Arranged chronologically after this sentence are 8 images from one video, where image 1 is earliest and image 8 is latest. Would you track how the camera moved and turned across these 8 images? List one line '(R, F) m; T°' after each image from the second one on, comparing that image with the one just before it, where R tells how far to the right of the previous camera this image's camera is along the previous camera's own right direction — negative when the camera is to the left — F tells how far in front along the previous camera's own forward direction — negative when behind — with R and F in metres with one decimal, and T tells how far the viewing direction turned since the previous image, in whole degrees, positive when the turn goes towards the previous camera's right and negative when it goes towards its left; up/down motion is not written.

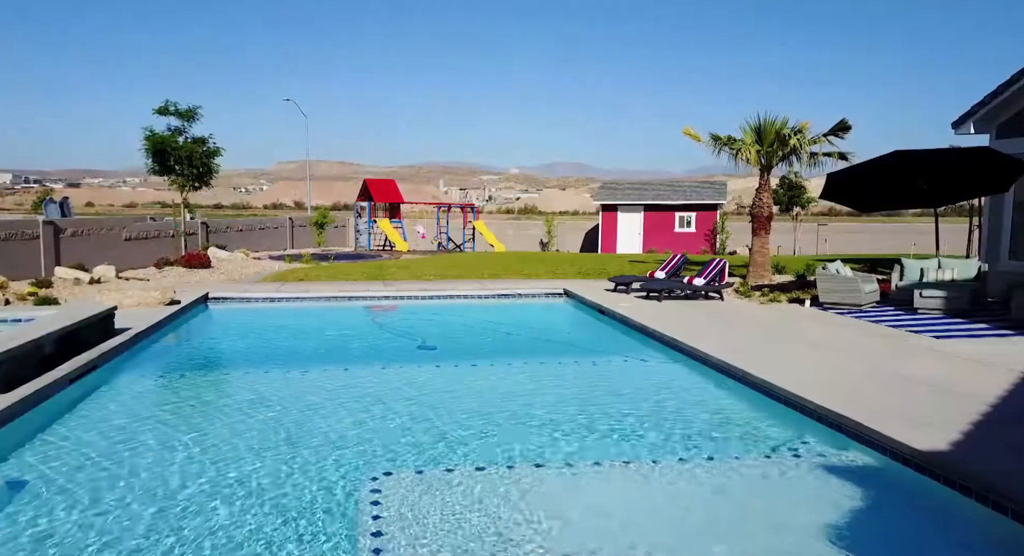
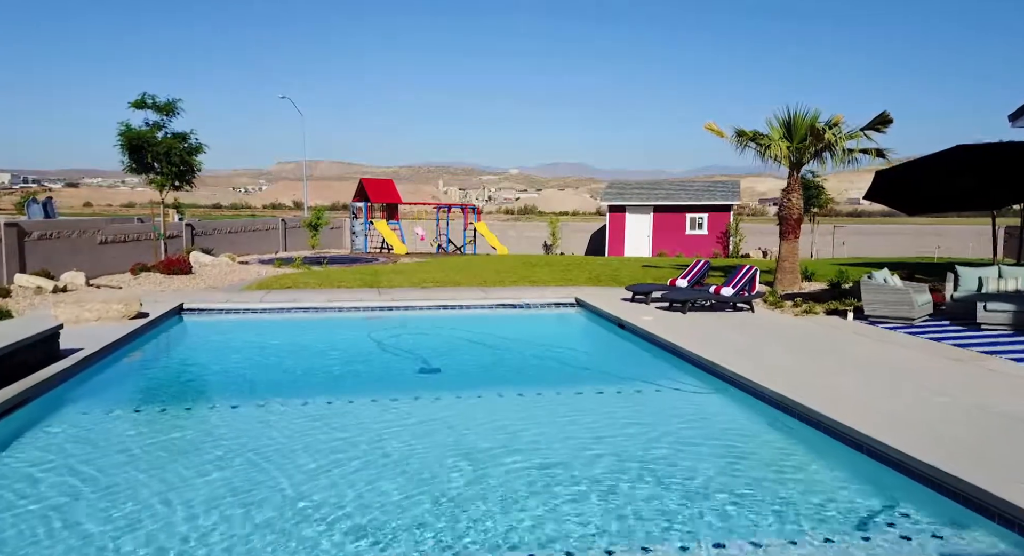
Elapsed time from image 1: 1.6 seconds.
(-0.2, +1.4) m; 0°
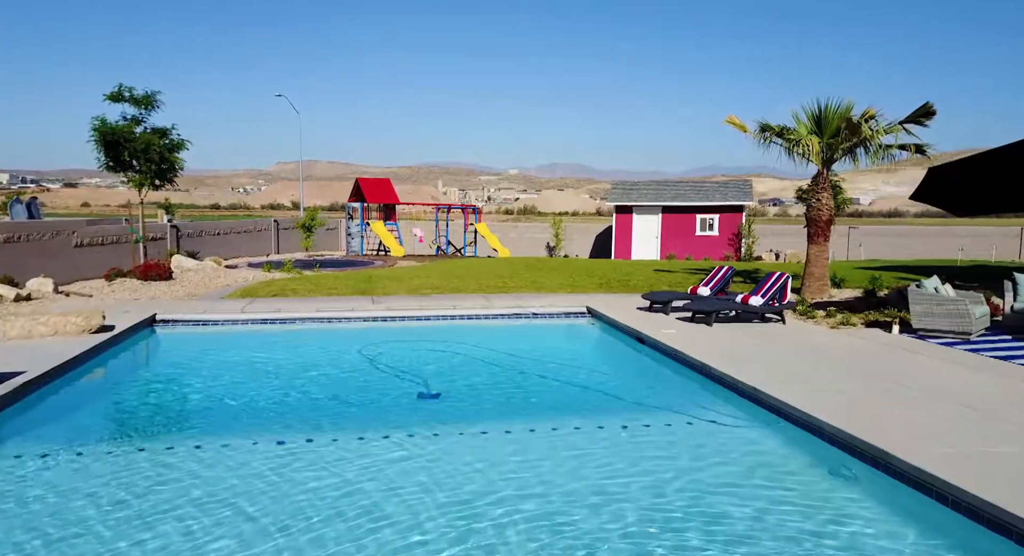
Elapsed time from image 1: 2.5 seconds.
(-0.1, +1.2) m; 0°
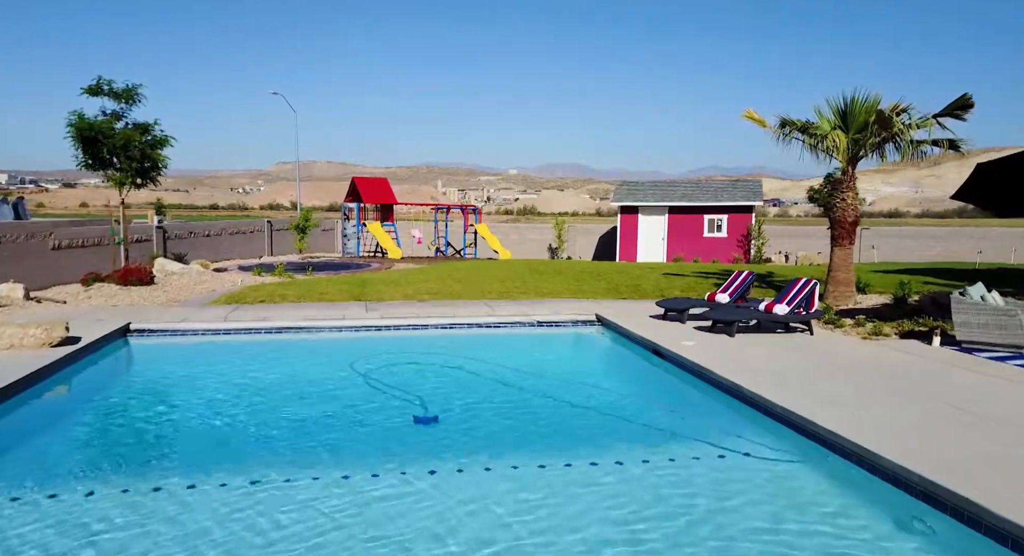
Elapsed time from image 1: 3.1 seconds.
(-0.1, +0.9) m; 0°
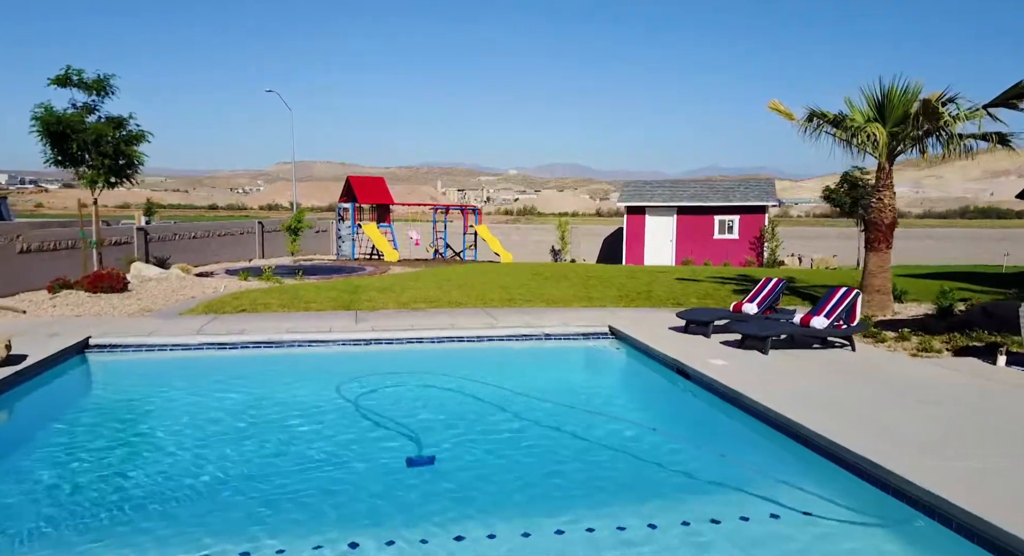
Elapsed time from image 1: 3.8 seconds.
(-0.1, +1.2) m; 0°
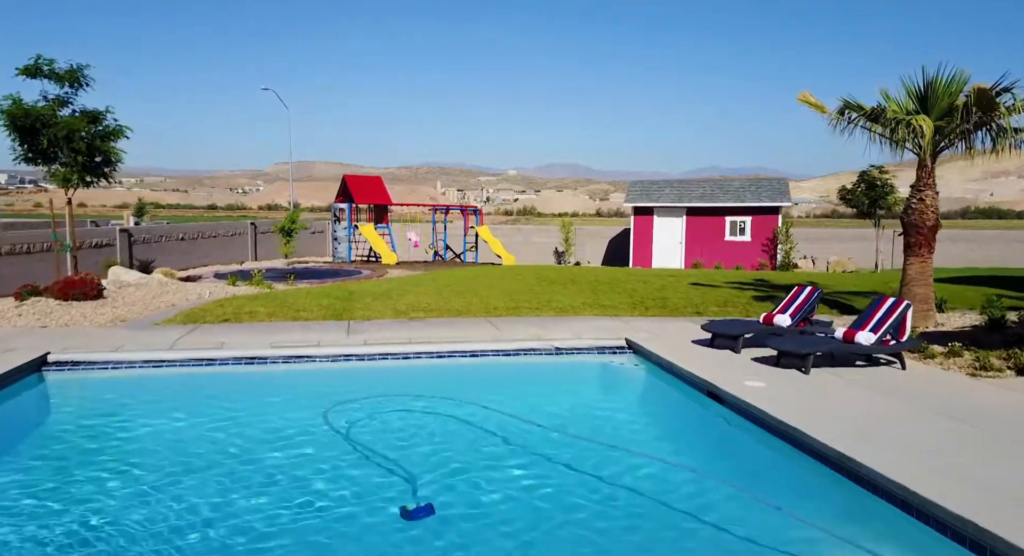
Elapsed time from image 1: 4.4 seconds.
(-0.1, +1.0) m; 0°
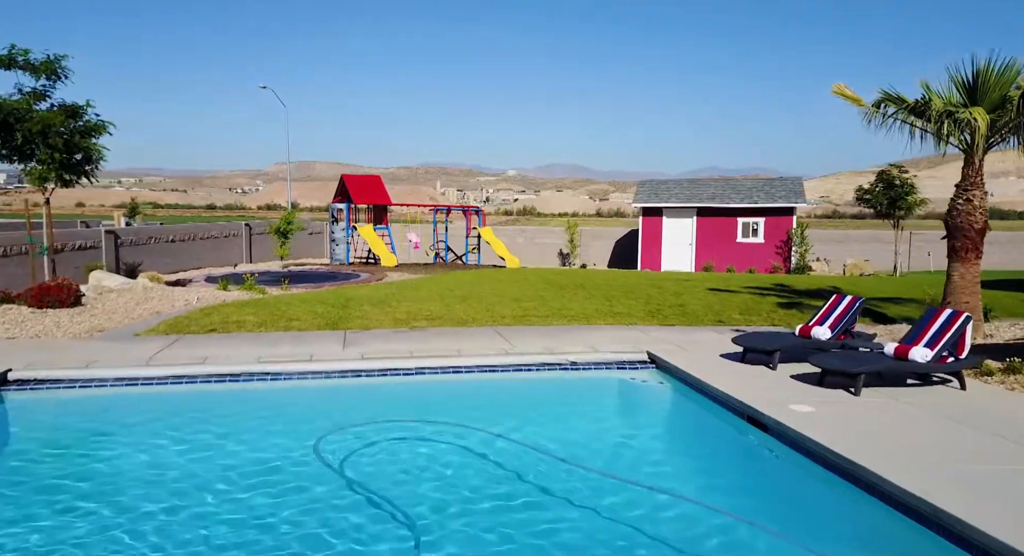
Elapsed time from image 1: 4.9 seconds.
(-0.2, +0.9) m; 0°
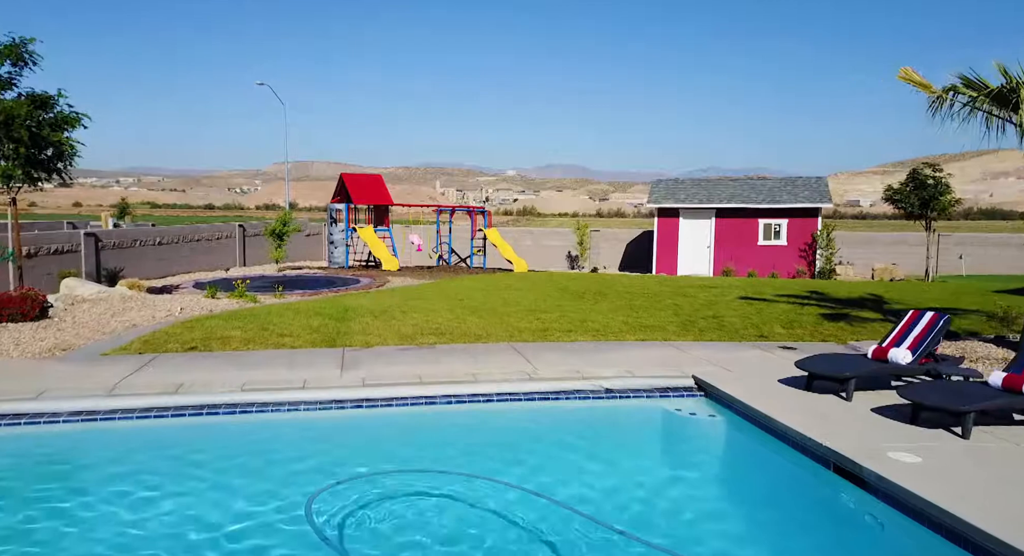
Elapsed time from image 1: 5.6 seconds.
(-0.3, +1.3) m; 0°
